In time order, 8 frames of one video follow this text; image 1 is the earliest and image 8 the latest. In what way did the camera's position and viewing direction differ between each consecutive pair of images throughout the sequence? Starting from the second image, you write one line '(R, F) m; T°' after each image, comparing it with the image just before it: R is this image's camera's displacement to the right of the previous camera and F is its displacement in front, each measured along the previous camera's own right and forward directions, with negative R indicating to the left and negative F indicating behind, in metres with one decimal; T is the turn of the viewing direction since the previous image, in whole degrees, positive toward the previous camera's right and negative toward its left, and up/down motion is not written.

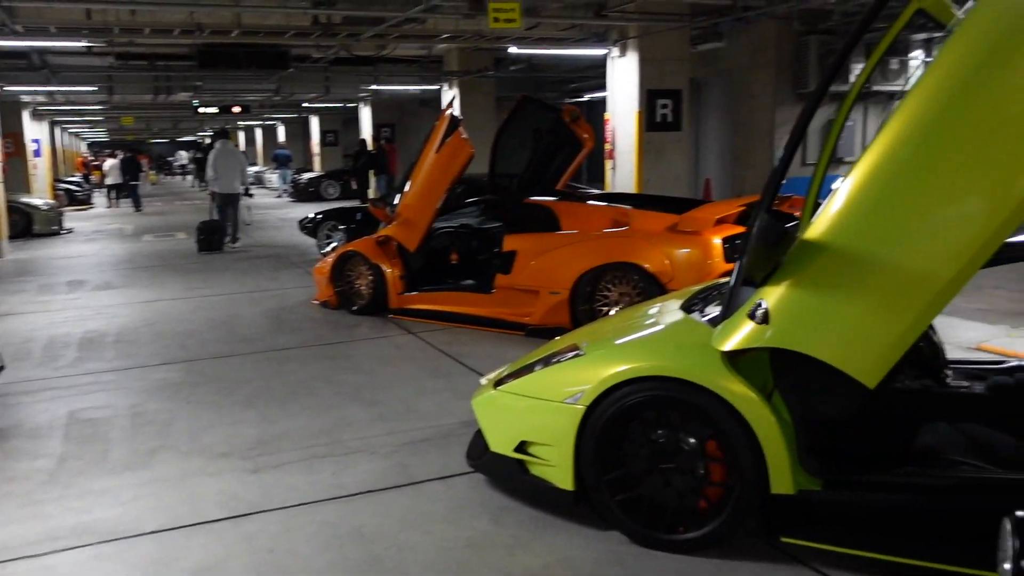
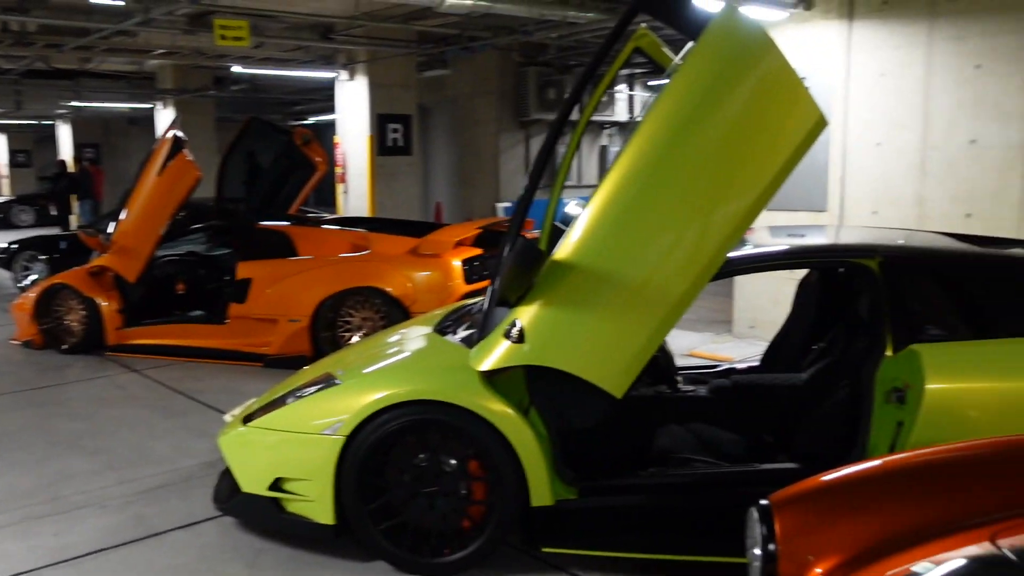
(-0.1, 0.0) m; +17°
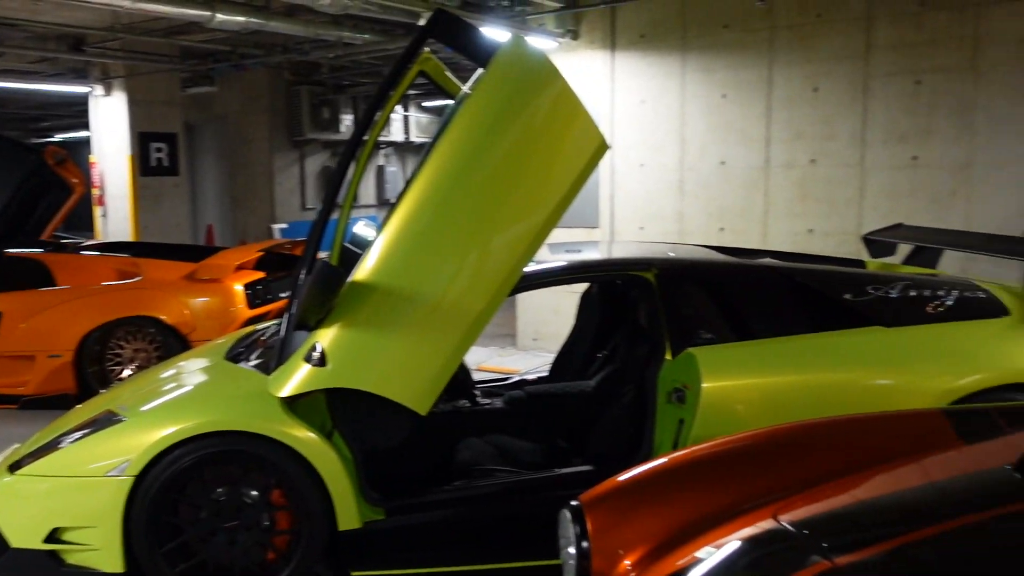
(-0.1, 0.0) m; +14°
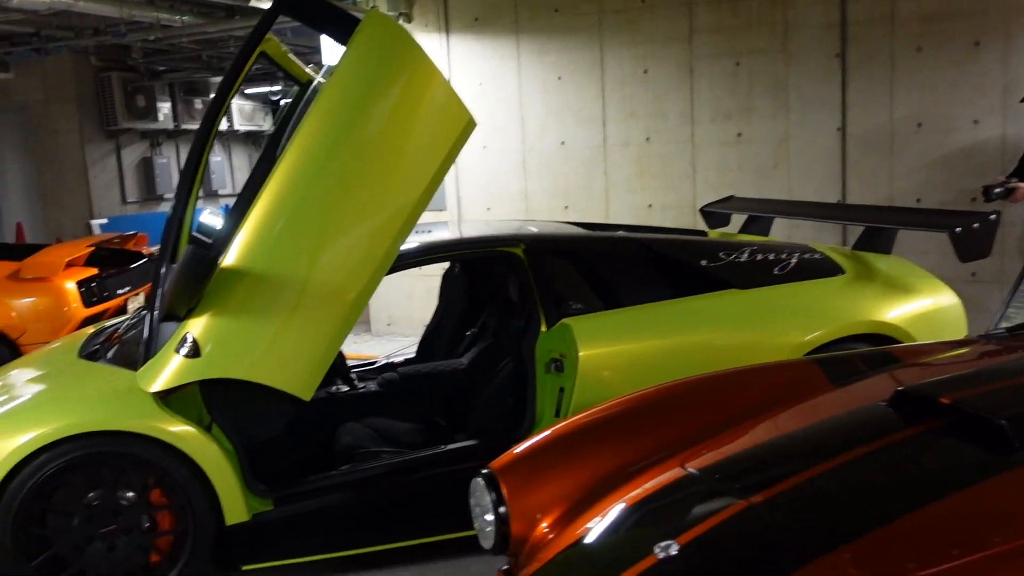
(-0.2, 0.0) m; +11°
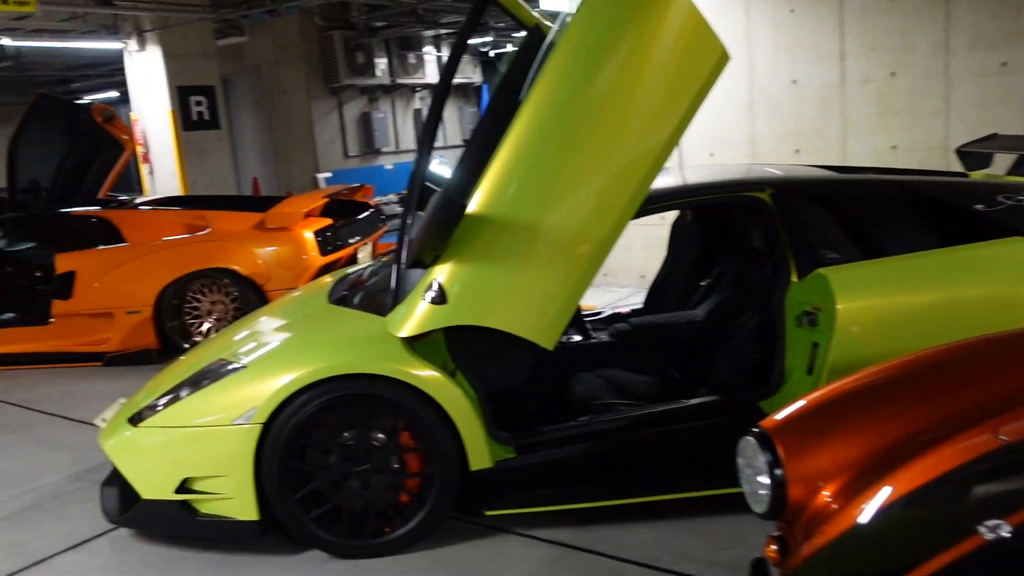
(-0.2, +0.1) m; -12°
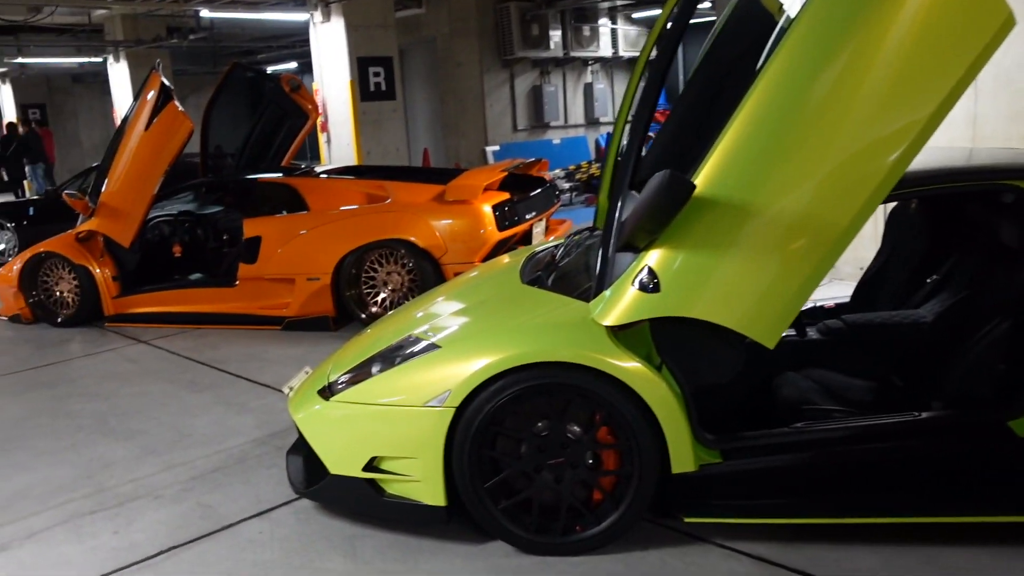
(-0.2, +0.2) m; -9°
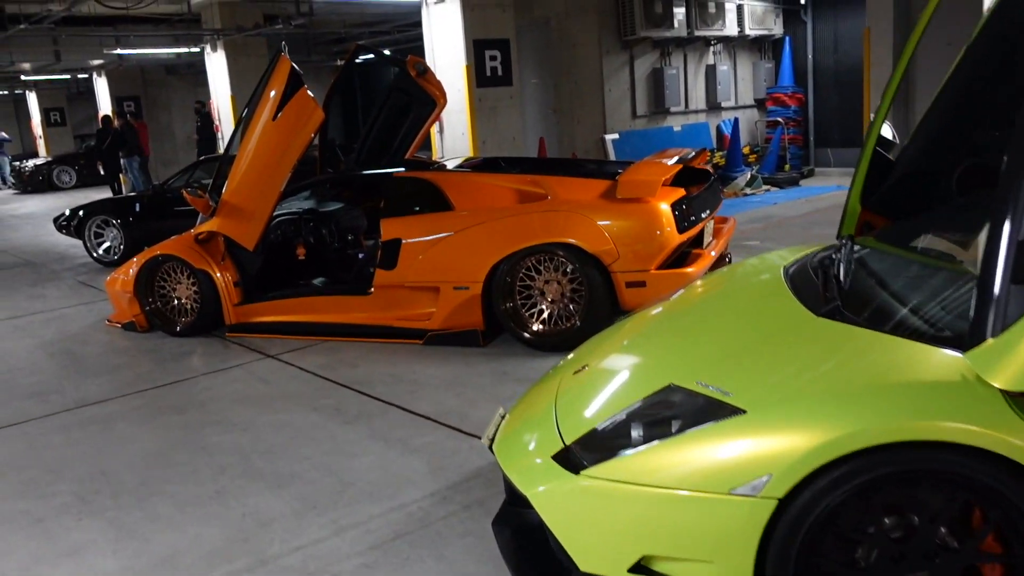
(-0.6, +0.7) m; -4°
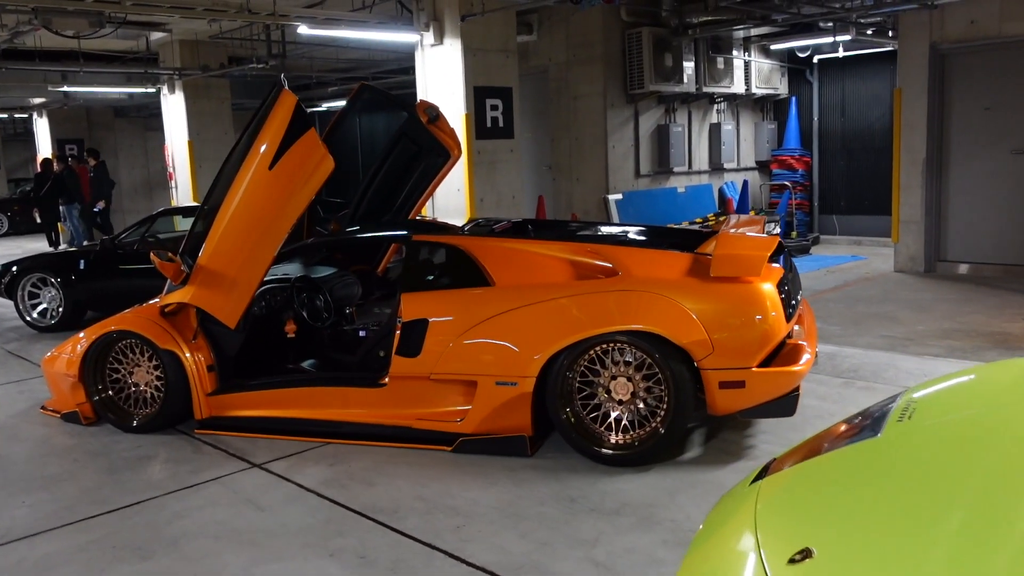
(-0.5, +1.0) m; +4°
